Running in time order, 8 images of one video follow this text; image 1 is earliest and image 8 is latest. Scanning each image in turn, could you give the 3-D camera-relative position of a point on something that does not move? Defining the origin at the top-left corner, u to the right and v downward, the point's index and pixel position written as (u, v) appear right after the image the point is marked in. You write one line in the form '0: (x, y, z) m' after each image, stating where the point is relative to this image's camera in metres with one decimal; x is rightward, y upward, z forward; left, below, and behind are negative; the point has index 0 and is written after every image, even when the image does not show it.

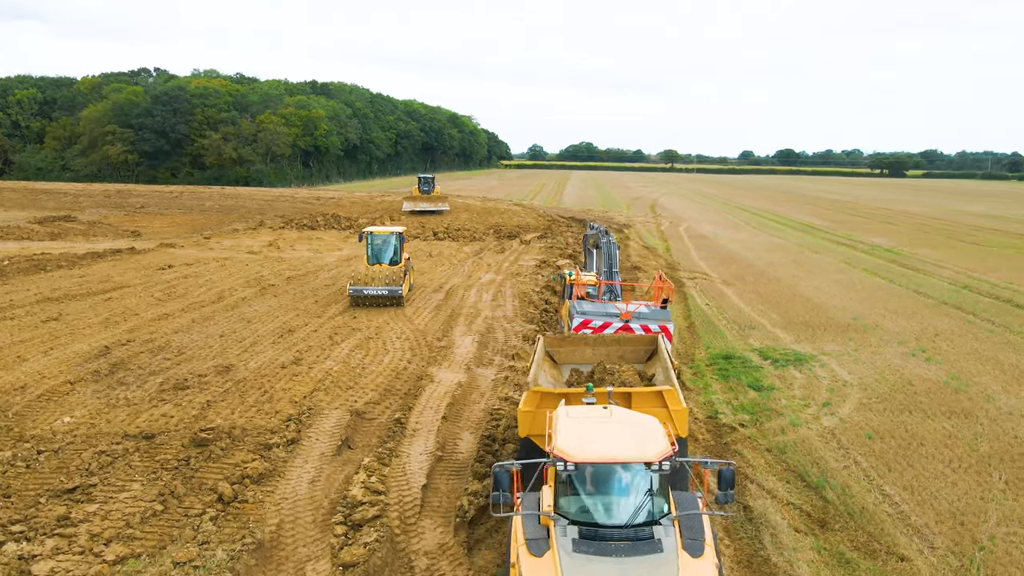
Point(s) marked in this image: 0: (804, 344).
0: (+5.8, -1.1, +14.5) m
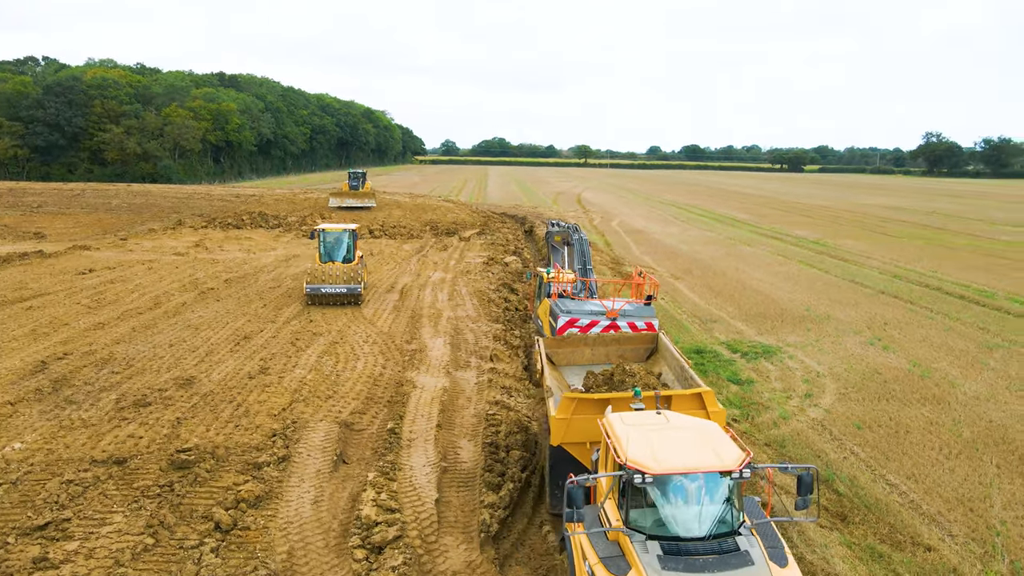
0: (+5.2, -1.0, +14.8) m
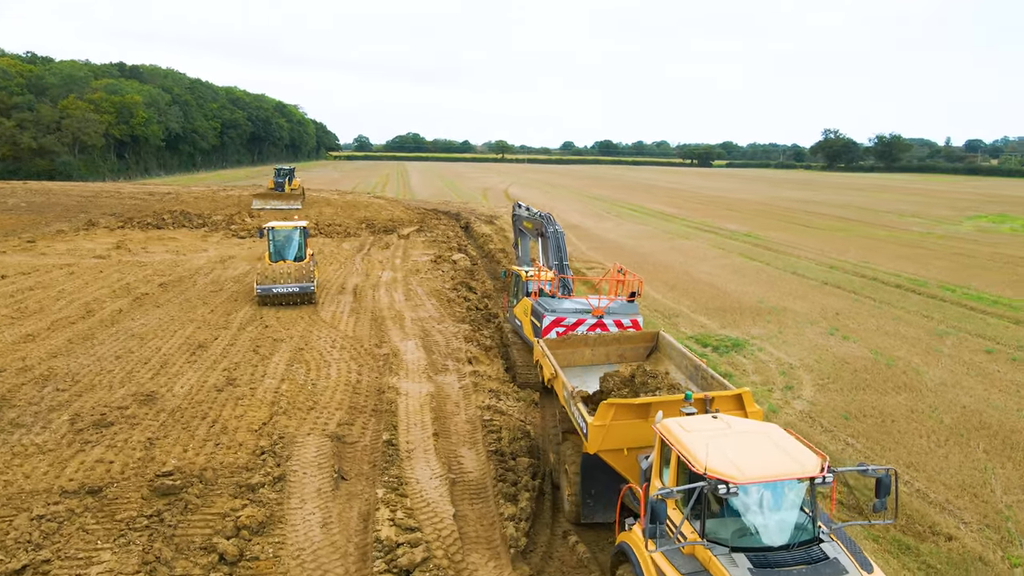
0: (+4.5, -0.9, +15.0) m
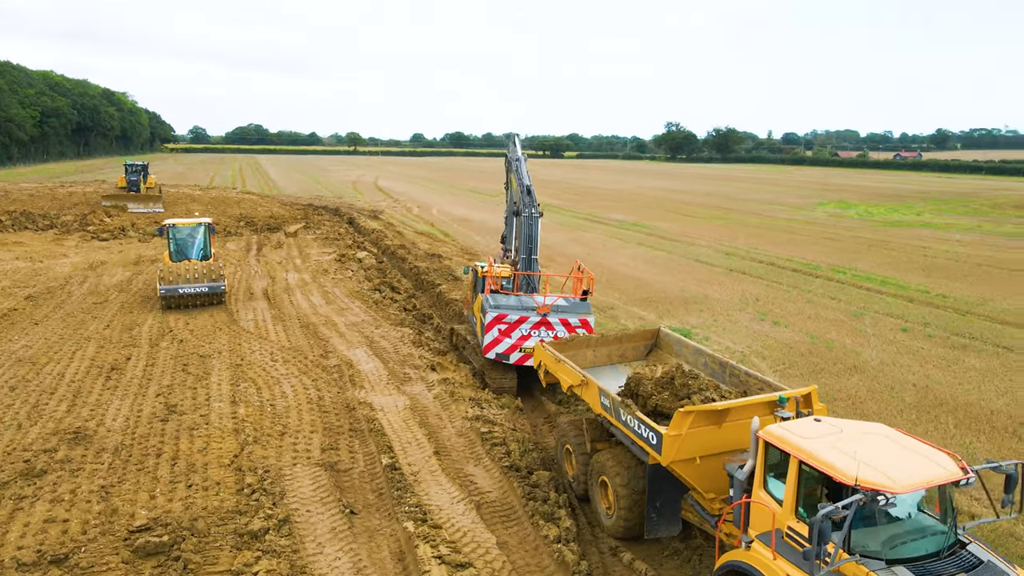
0: (+3.3, -0.7, +15.1) m
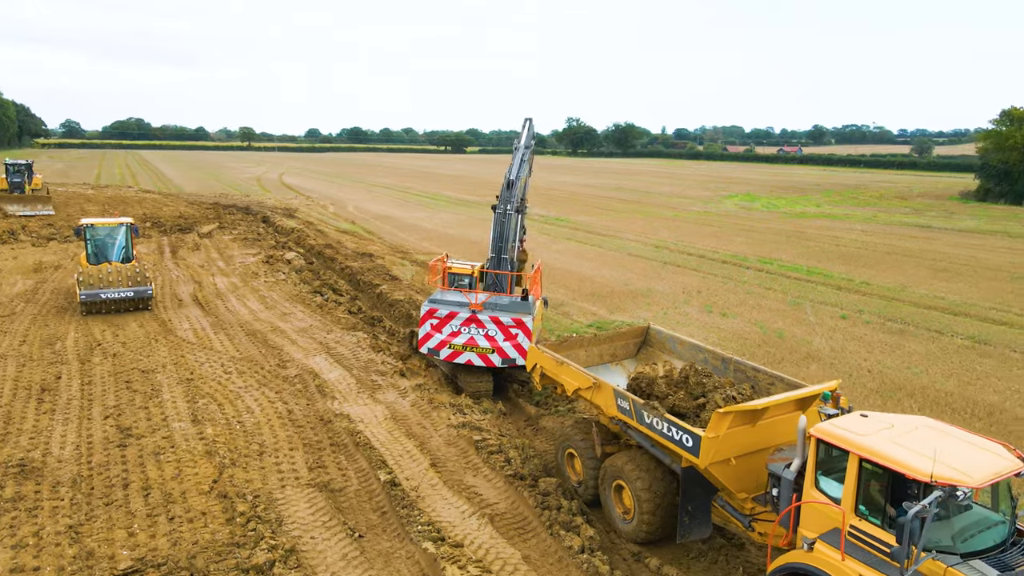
0: (+2.3, -0.6, +15.2) m
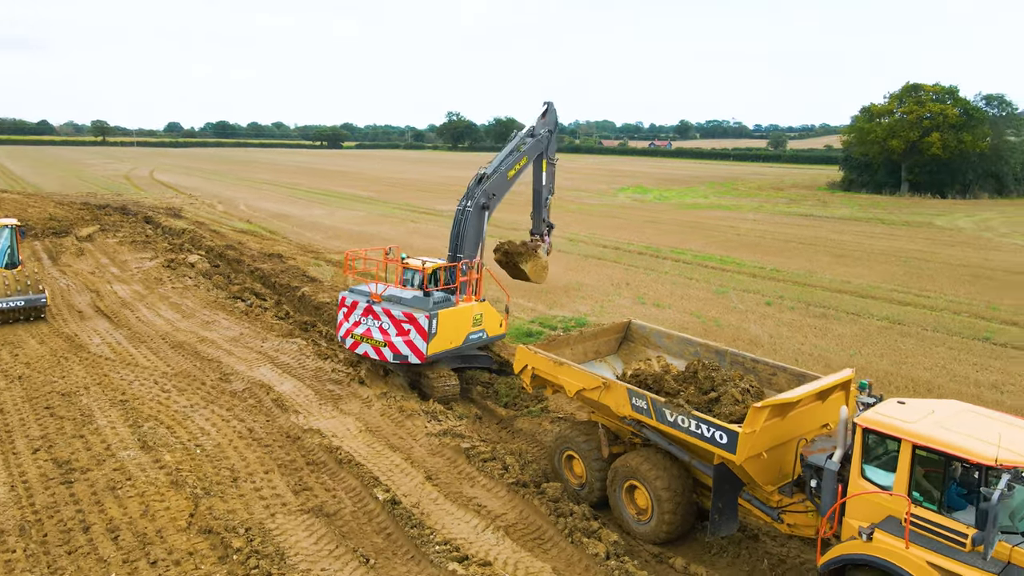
0: (+1.0, -0.4, +15.1) m
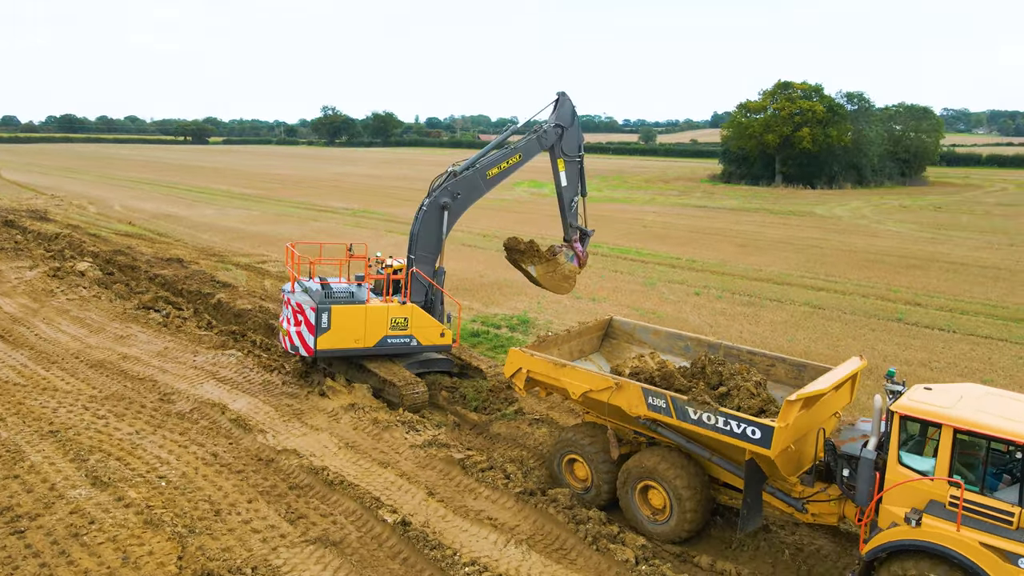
0: (-0.3, -0.4, +14.9) m
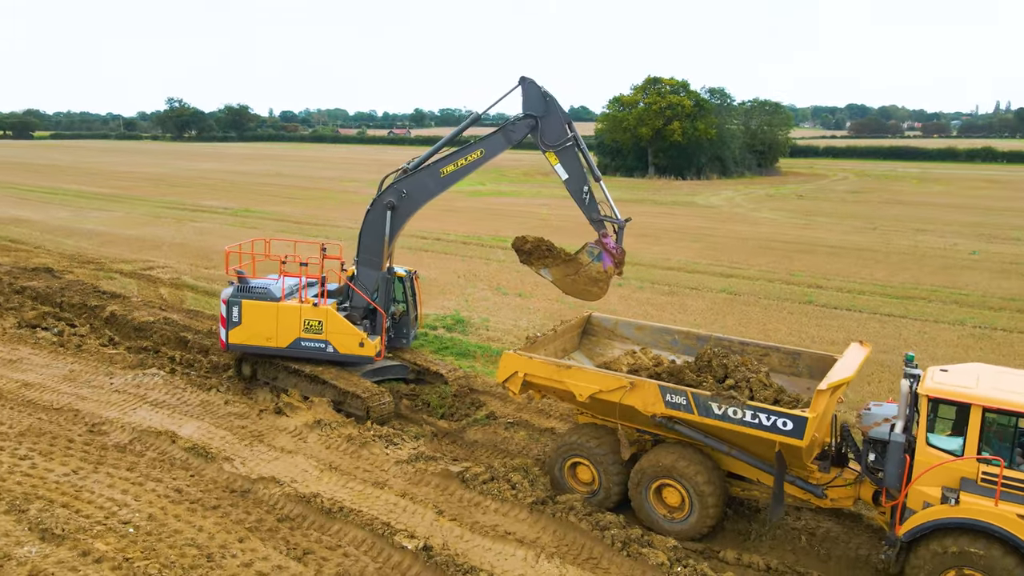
0: (-1.6, -0.4, +14.4) m
